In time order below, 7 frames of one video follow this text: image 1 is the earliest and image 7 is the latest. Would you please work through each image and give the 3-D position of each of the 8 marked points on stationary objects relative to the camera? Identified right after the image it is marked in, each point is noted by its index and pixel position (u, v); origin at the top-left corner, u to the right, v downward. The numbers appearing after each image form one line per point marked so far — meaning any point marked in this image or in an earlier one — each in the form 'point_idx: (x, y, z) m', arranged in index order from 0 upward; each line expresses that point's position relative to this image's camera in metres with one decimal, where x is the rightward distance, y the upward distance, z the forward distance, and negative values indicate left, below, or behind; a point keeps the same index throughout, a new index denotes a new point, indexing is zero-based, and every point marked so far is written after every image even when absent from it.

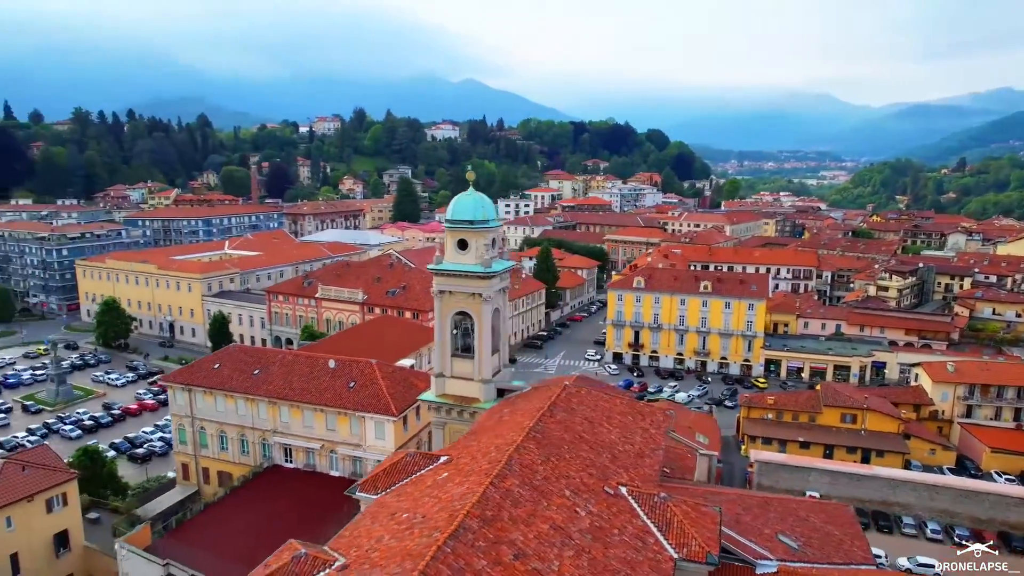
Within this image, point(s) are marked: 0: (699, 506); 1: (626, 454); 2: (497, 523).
0: (+4.1, -4.8, +14.6) m
1: (+2.7, -4.0, +16.0) m
2: (-0.3, -4.1, +11.4) m
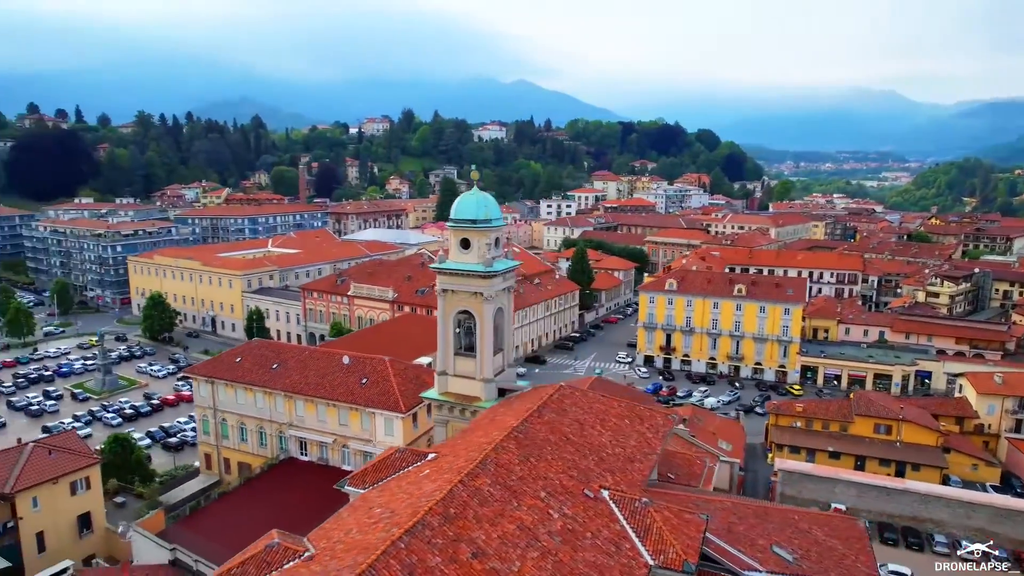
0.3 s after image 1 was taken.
0: (+3.7, -4.8, +14.3) m
1: (+2.4, -4.0, +15.7) m
2: (-0.9, -4.0, +11.5) m
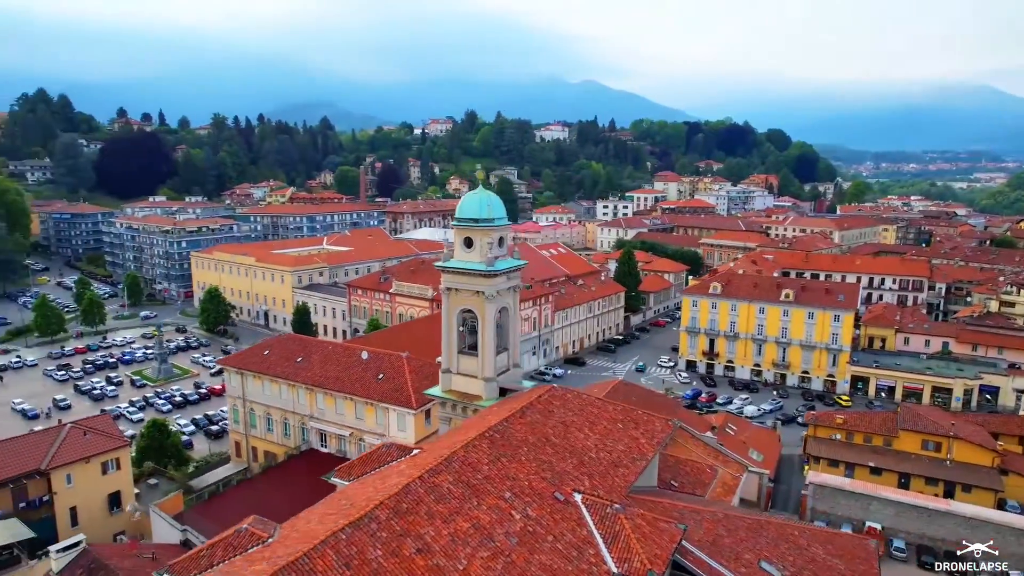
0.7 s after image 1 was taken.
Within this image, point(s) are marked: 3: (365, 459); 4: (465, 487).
0: (+3.1, -4.9, +13.9) m
1: (+2.0, -4.1, +15.5) m
2: (-1.8, -4.0, +11.5) m
3: (-3.7, -4.3, +16.5) m
4: (-0.9, -3.8, +12.8) m
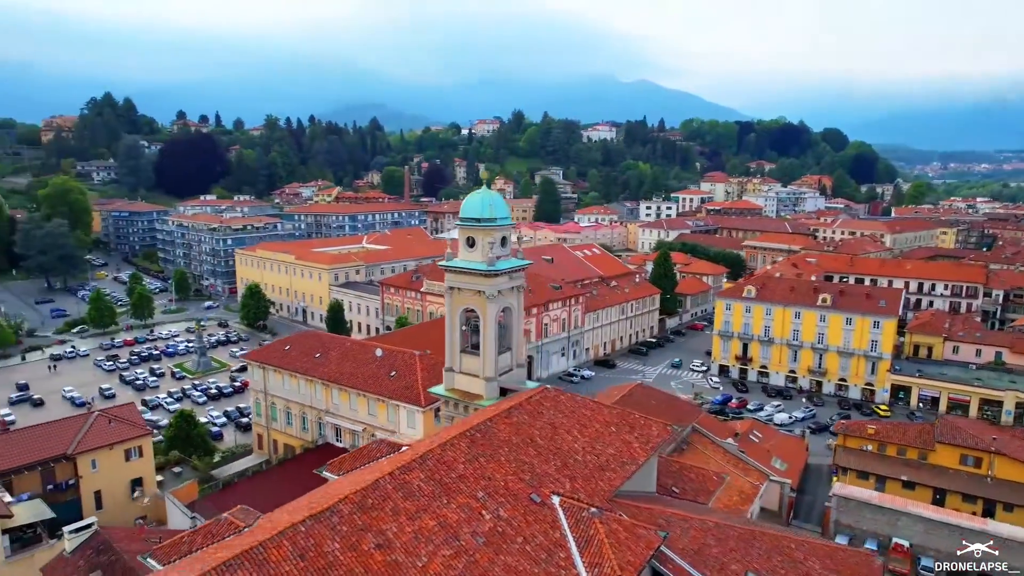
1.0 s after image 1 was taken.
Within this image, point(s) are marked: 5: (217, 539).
0: (+2.6, -4.9, +13.7) m
1: (+1.6, -4.1, +15.3) m
2: (-2.4, -3.9, +11.7) m
3: (-4.0, -4.2, +16.7) m
4: (-1.5, -3.8, +12.8) m
5: (-5.6, -4.7, +12.5) m
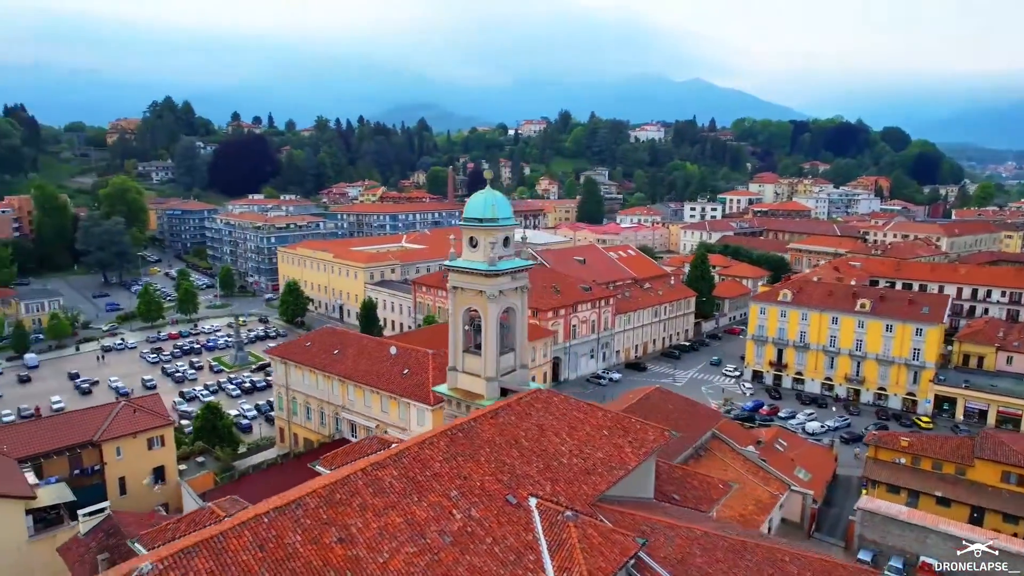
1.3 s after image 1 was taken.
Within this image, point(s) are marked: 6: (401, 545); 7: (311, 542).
0: (+2.1, -5.0, +13.5) m
1: (+1.2, -4.1, +15.2) m
2: (-3.1, -3.9, +11.8) m
3: (-4.2, -4.1, +17.0) m
4: (-2.0, -3.8, +12.9) m
5: (-6.1, -4.7, +13.0) m
6: (-1.9, -4.5, +11.7) m
7: (-3.4, -4.2, +11.1) m
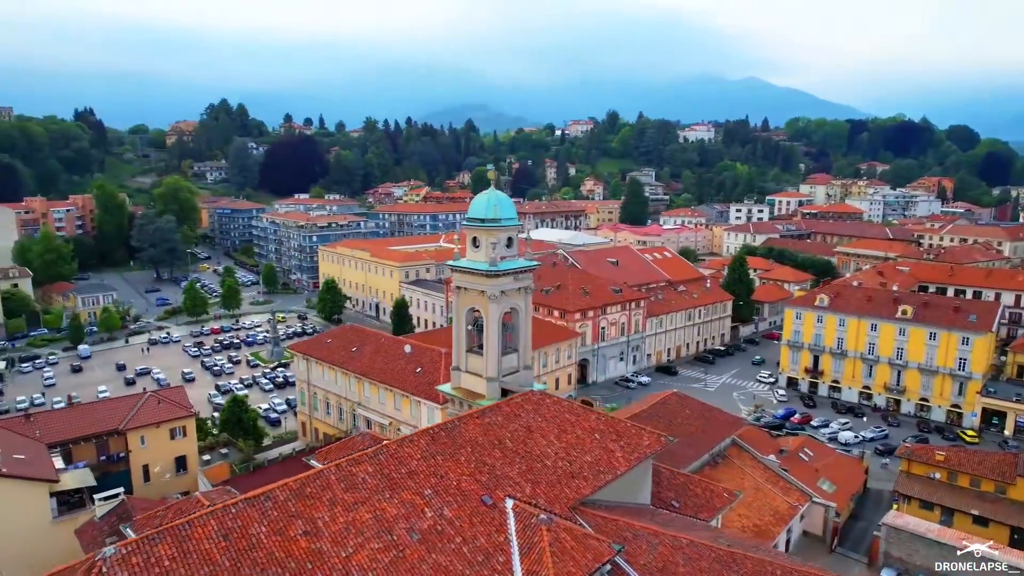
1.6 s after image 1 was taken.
0: (+1.6, -5.0, +13.3) m
1: (+0.9, -4.1, +15.0) m
2: (-3.7, -3.9, +12.1) m
3: (-4.4, -4.1, +17.3) m
4: (-2.6, -3.8, +13.1) m
5: (-6.7, -4.6, +13.4) m
6: (-2.6, -4.5, +11.8) m
7: (-4.0, -4.2, +11.3) m
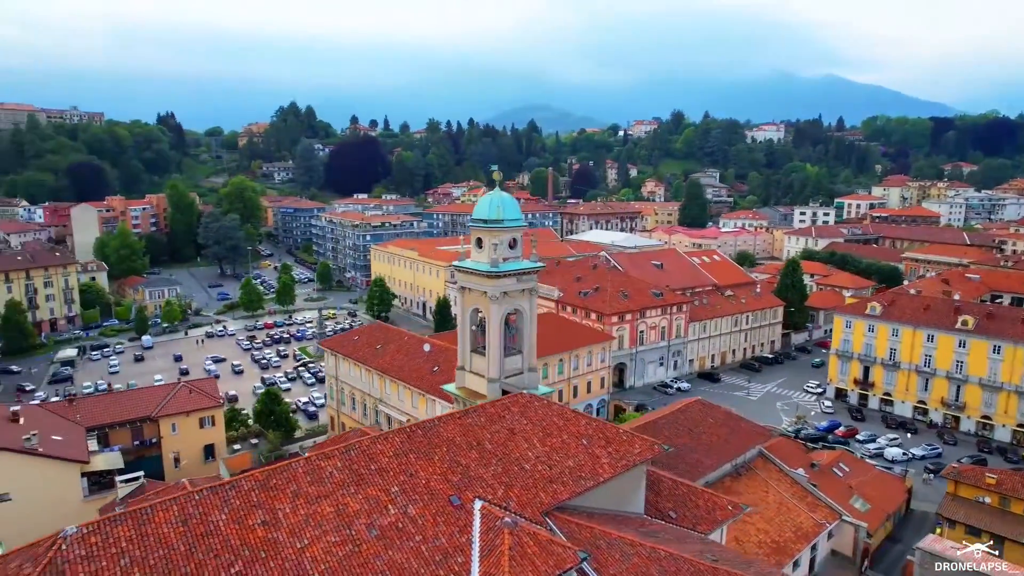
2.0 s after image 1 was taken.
0: (+0.8, -5.0, +13.1) m
1: (+0.4, -4.2, +14.9) m
2: (-4.5, -3.8, +12.4) m
3: (-4.7, -4.0, +17.7) m
4: (-3.2, -3.7, +13.3) m
5: (-7.3, -4.5, +14.1) m
6: (-3.4, -4.5, +12.1) m
7: (-4.9, -4.1, +11.7) m
